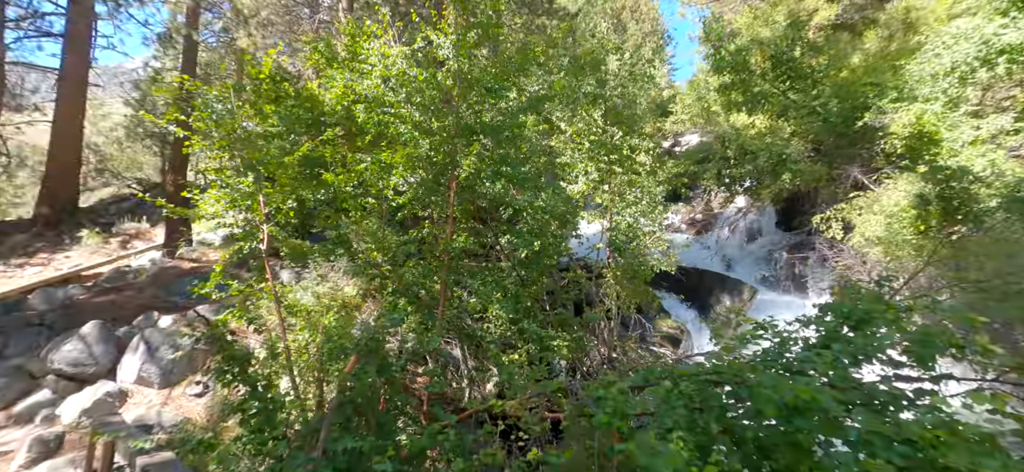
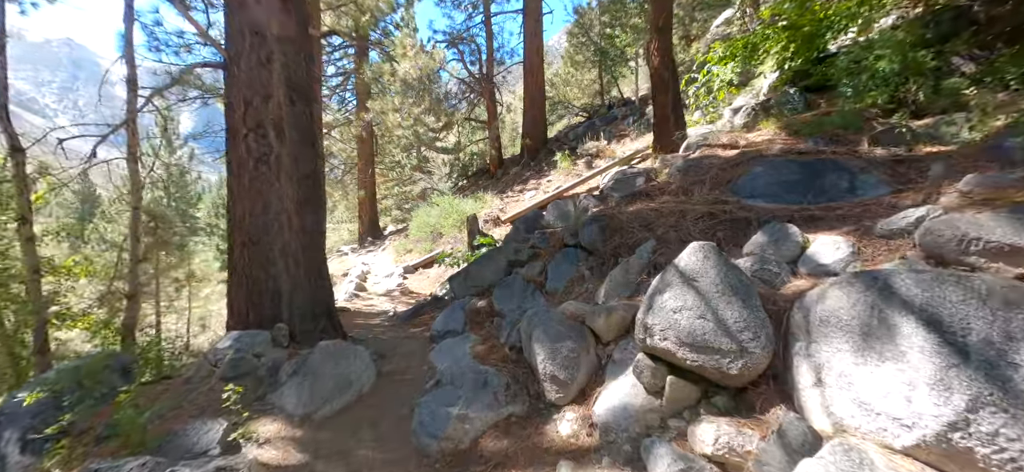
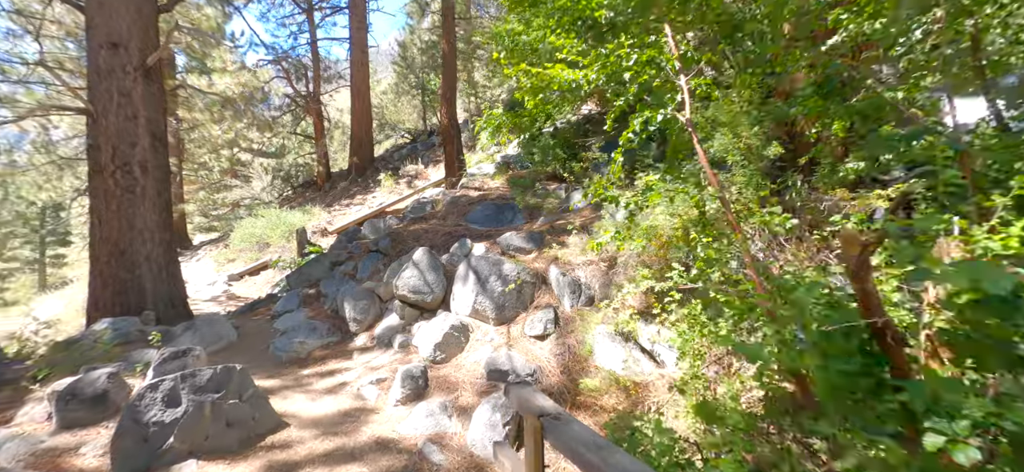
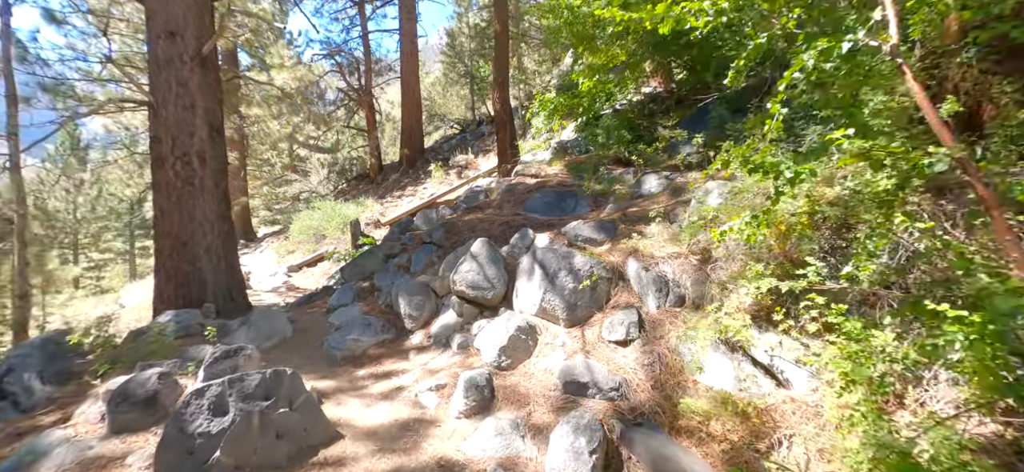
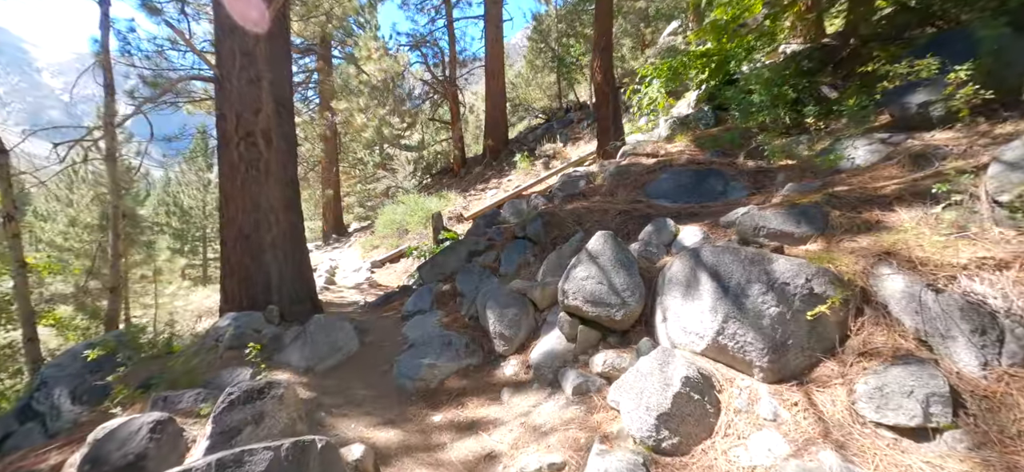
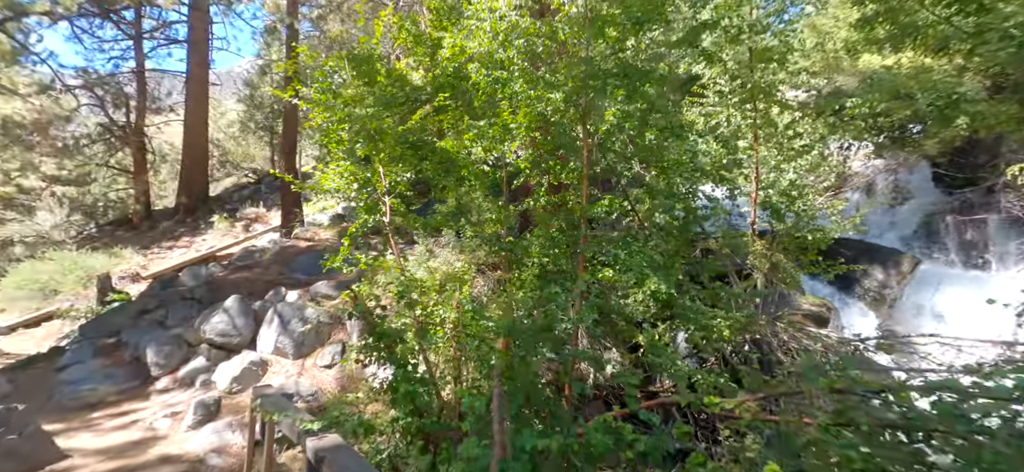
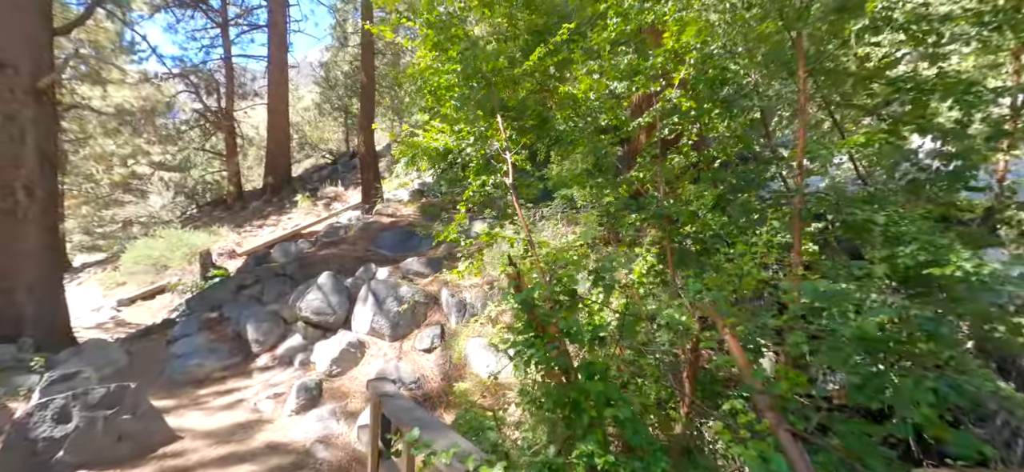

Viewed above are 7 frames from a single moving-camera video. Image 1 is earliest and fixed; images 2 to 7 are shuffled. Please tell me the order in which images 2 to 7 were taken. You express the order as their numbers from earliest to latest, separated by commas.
6, 7, 3, 4, 5, 2
